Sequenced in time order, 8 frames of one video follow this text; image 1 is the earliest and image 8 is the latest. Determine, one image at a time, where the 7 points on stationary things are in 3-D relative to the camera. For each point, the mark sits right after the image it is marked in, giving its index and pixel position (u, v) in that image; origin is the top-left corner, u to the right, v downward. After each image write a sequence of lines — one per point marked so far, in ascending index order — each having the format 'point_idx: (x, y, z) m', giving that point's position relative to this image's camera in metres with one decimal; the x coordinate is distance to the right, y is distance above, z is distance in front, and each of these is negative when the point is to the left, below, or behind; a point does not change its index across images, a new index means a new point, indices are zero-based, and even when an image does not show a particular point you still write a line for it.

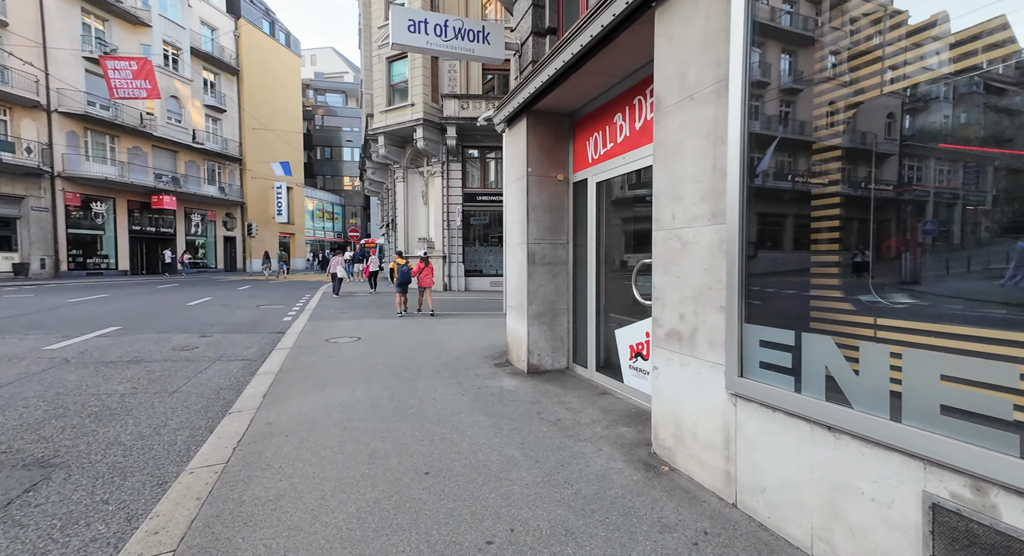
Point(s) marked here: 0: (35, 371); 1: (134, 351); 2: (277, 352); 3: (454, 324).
0: (-5.6, -1.1, +5.7) m
1: (-5.6, -1.0, +7.1) m
2: (-3.6, -1.1, +7.2) m
3: (-1.4, -0.9, +9.5) m
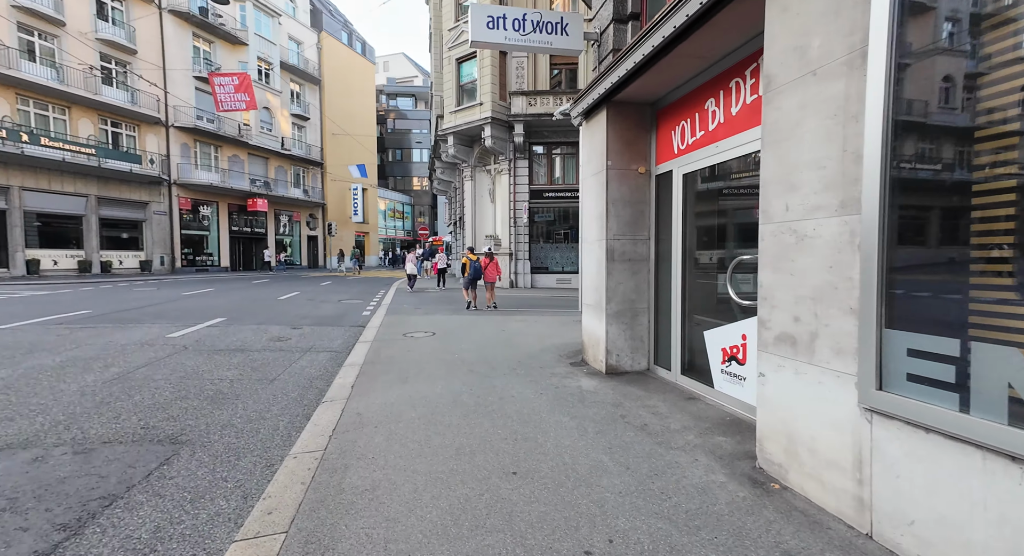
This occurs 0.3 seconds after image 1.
0: (-4.7, -1.0, +6.5) m
1: (-4.4, -1.0, +7.8) m
2: (-2.4, -1.0, +7.6) m
3: (+0.1, -0.9, +9.5) m
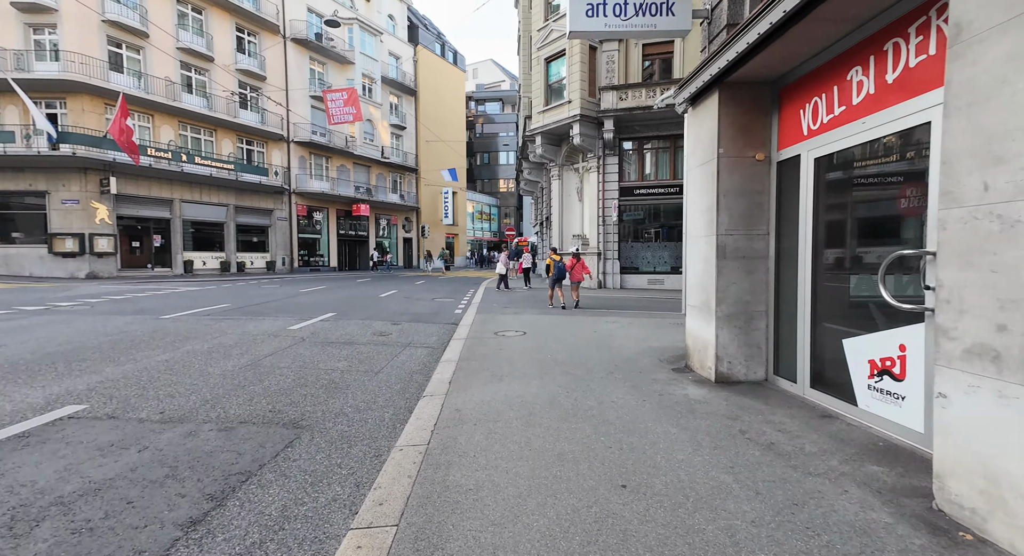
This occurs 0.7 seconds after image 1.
0: (-3.3, -1.0, +7.1) m
1: (-2.8, -1.0, +8.4) m
2: (-0.9, -1.0, +7.8) m
3: (+1.9, -0.9, +9.3) m
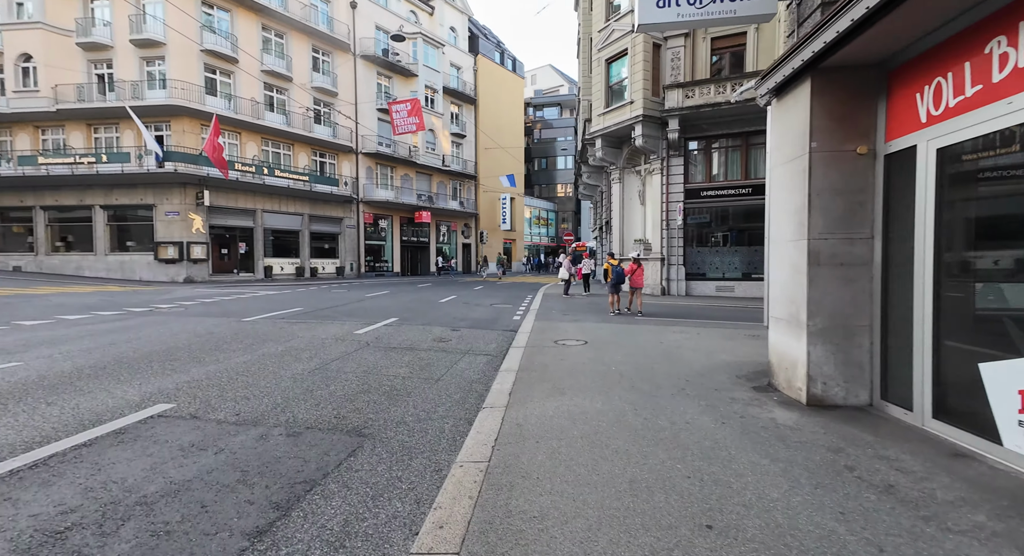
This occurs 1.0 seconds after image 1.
0: (-2.4, -1.1, +7.3) m
1: (-1.8, -1.1, +8.5) m
2: (0.0, -1.1, +7.7) m
3: (+3.0, -1.0, +8.8) m
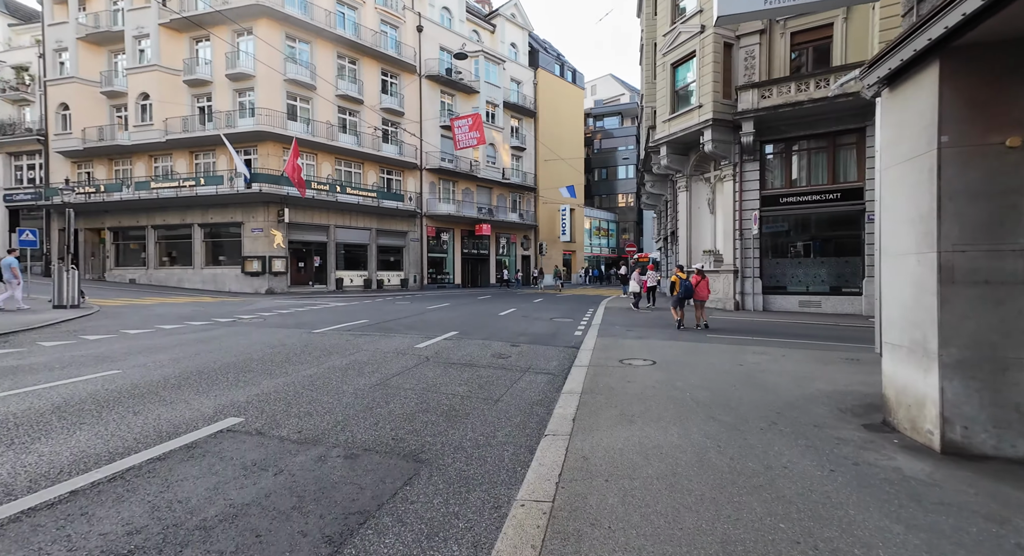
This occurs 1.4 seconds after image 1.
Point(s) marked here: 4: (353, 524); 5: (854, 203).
0: (-1.5, -1.3, +7.2) m
1: (-0.7, -1.3, +8.3) m
2: (+1.0, -1.4, +7.3) m
3: (+4.1, -1.2, +8.0) m
4: (-0.9, -1.4, +2.8) m
5: (+11.2, +2.5, +15.9) m
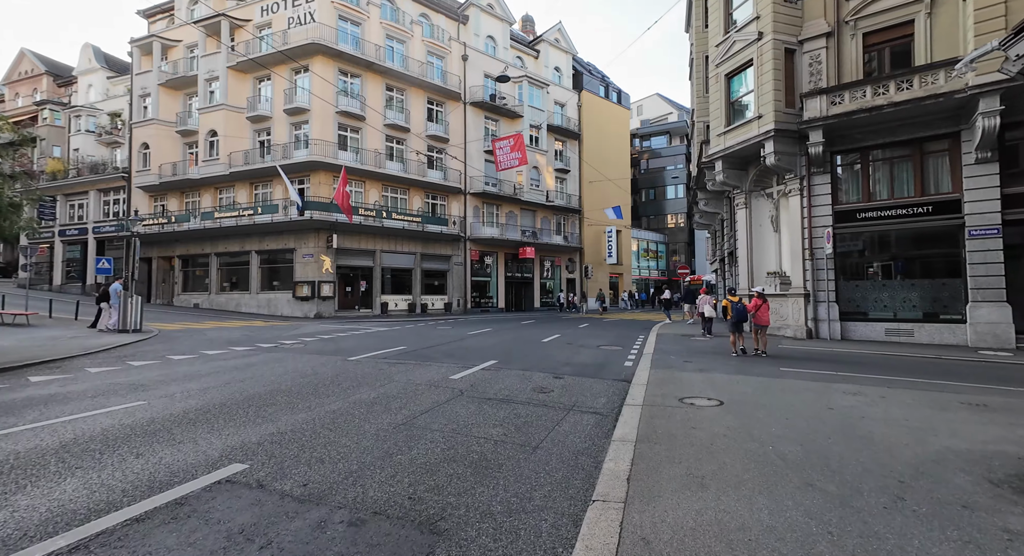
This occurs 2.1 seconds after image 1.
0: (-0.9, -1.7, +6.6) m
1: (-0.1, -1.7, +7.6) m
2: (+1.5, -1.7, +6.4) m
3: (+4.7, -1.6, +6.9) m
4: (-0.8, -1.6, +2.2) m
5: (+12.5, +1.8, +14.3) m
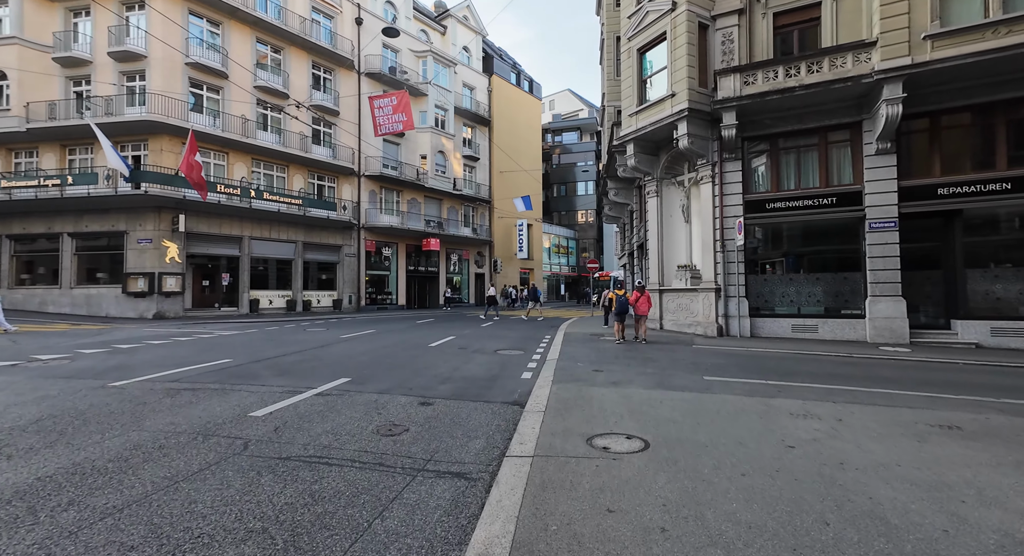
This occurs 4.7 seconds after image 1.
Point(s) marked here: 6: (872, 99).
0: (-2.5, -1.5, +3.8) m
1: (-1.8, -1.6, +4.9) m
2: (0.0, -1.6, +4.0) m
3: (+3.0, -1.4, +5.0) m
4: (-1.5, -1.4, -0.6) m
5: (+9.4, +2.0, +13.6) m
6: (+9.8, +4.8, +13.1) m
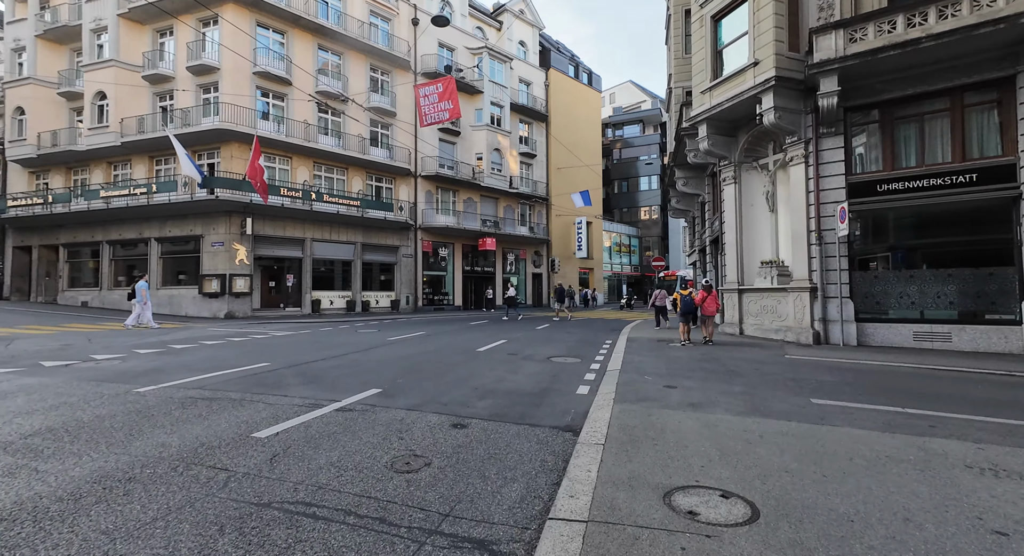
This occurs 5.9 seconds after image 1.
0: (-2.2, -1.5, +2.9) m
1: (-1.4, -1.5, +3.9) m
2: (+0.2, -1.5, +2.8) m
3: (+3.4, -1.4, +3.4) m
4: (-1.9, -1.4, -1.5) m
5: (+10.8, +2.0, +11.1) m
6: (+11.1, +4.9, +10.5) m
